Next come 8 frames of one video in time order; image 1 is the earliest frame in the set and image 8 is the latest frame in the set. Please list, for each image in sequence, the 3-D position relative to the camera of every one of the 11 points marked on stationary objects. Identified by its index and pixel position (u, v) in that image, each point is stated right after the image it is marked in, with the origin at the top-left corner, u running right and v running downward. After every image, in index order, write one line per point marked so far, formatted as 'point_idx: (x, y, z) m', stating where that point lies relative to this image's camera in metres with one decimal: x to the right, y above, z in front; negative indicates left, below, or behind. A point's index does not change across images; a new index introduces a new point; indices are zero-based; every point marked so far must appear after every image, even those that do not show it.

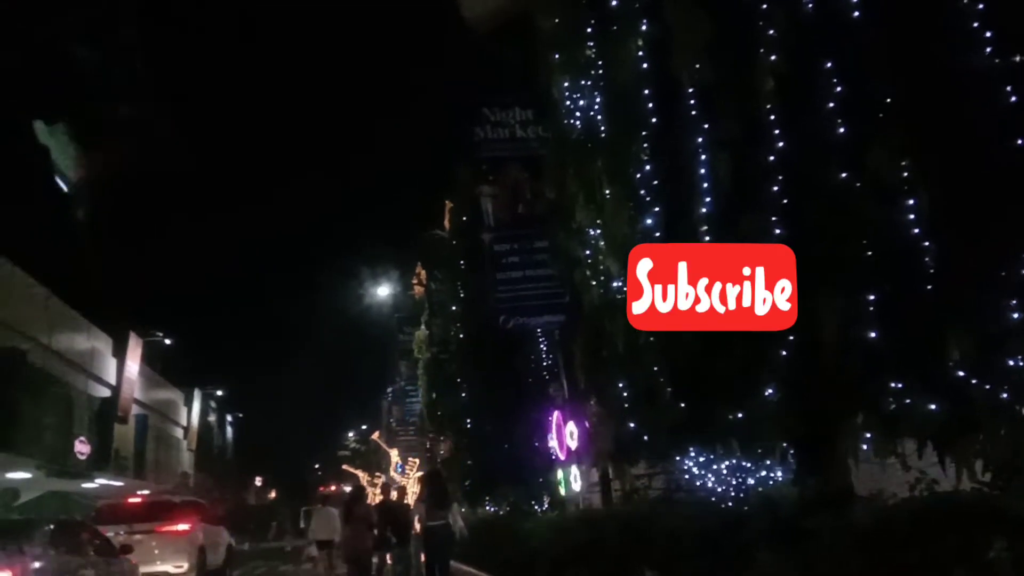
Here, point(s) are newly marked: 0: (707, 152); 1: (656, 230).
0: (+1.8, +1.3, +10.6) m
1: (+1.4, +0.6, +11.0) m
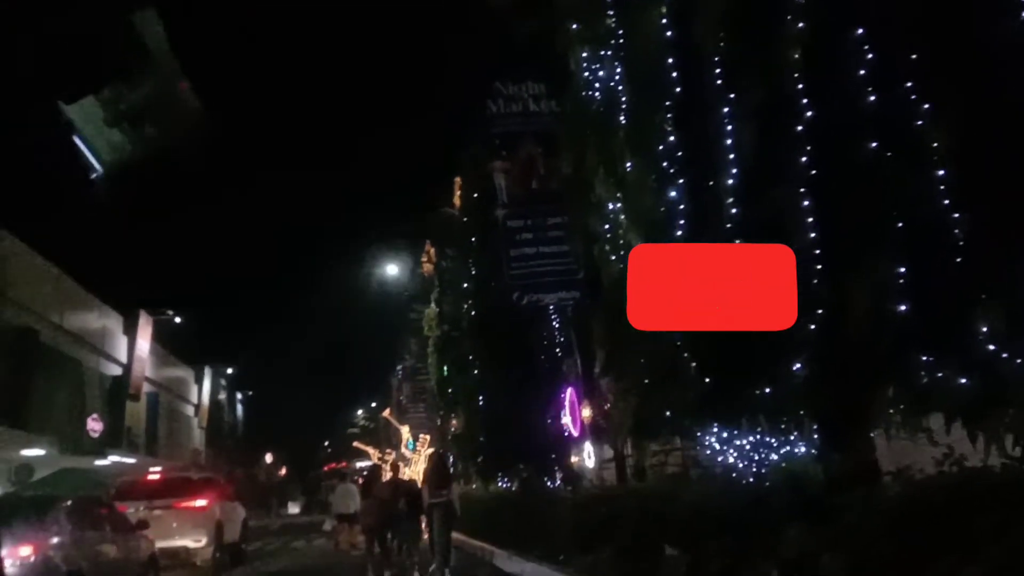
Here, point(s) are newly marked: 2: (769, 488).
0: (+2.0, +1.5, +10.4) m
1: (+1.6, +0.8, +10.8) m
2: (+2.3, -1.8, +10.4) m
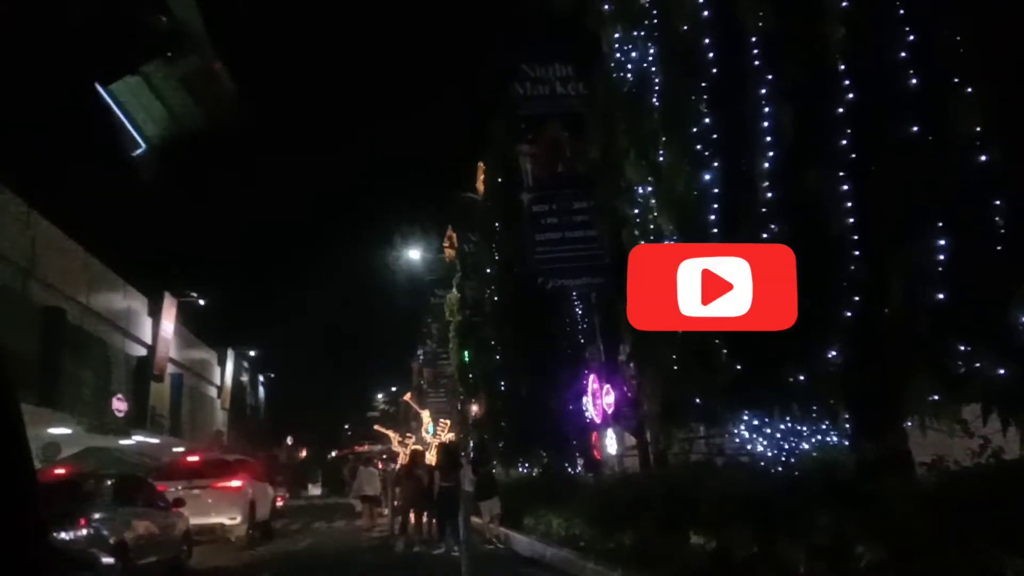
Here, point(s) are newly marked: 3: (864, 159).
0: (+2.3, +1.6, +10.2) m
1: (+1.9, +1.0, +10.6) m
2: (+2.6, -1.7, +10.3) m
3: (+3.0, +1.1, +9.7) m
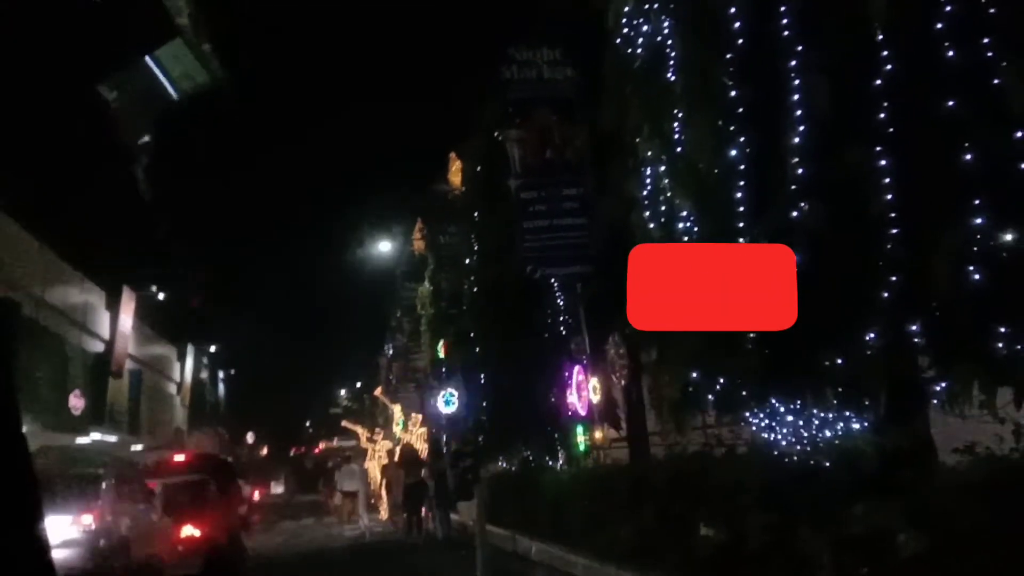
0: (+2.5, +1.8, +9.8) m
1: (+2.0, +1.1, +10.2) m
2: (+2.7, -1.5, +9.9) m
3: (+3.2, +1.3, +9.3) m
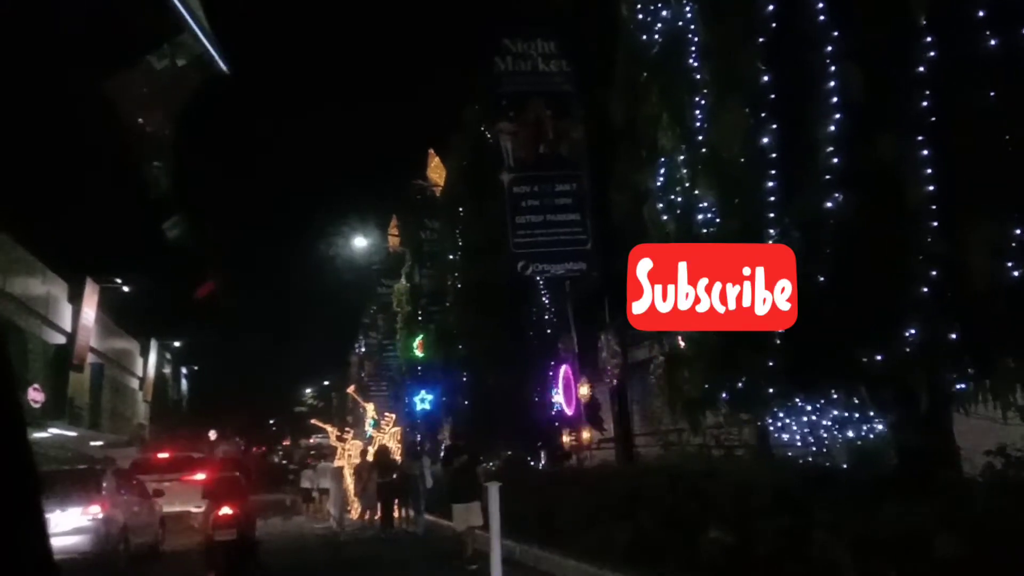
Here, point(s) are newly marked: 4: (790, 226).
0: (+2.7, +1.8, +9.4) m
1: (+2.2, +1.2, +9.8) m
2: (+2.9, -1.5, +9.5) m
3: (+3.4, +1.3, +9.0) m
4: (+2.4, +0.5, +9.7) m
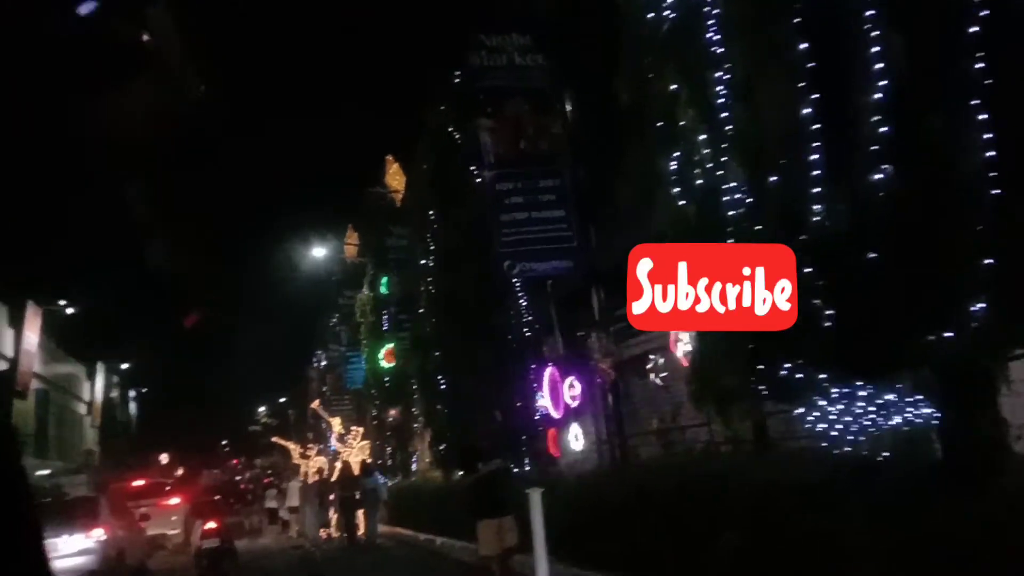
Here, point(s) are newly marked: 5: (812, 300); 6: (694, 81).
0: (+2.9, +2.0, +8.9) m
1: (+2.4, +1.3, +9.3) m
2: (+3.2, -1.3, +9.0) m
3: (+3.6, +1.5, +8.5) m
4: (+2.6, +0.7, +9.2) m
5: (+2.5, -0.1, +9.4) m
6: (+1.7, +2.0, +10.8) m
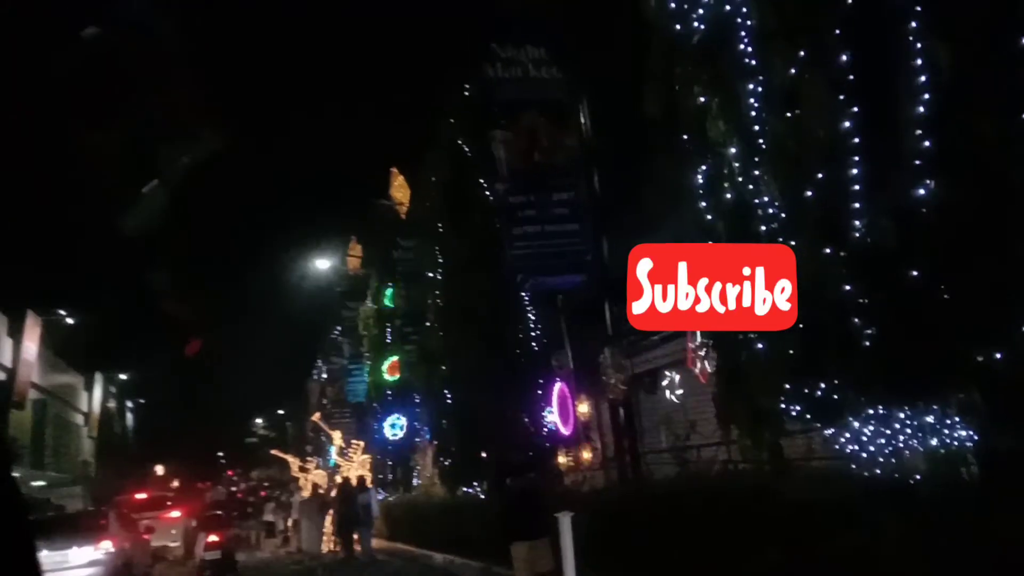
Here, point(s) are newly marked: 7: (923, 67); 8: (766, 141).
0: (+3.1, +1.9, +8.7) m
1: (+2.7, +1.2, +9.1) m
2: (+3.4, -1.4, +8.7) m
3: (+3.9, +1.4, +8.3) m
4: (+2.8, +0.5, +8.9) m
5: (+2.7, -0.3, +9.2) m
6: (+2.0, +1.8, +10.6) m
7: (+3.1, +1.7, +8.6) m
8: (+2.2, +1.3, +9.9) m
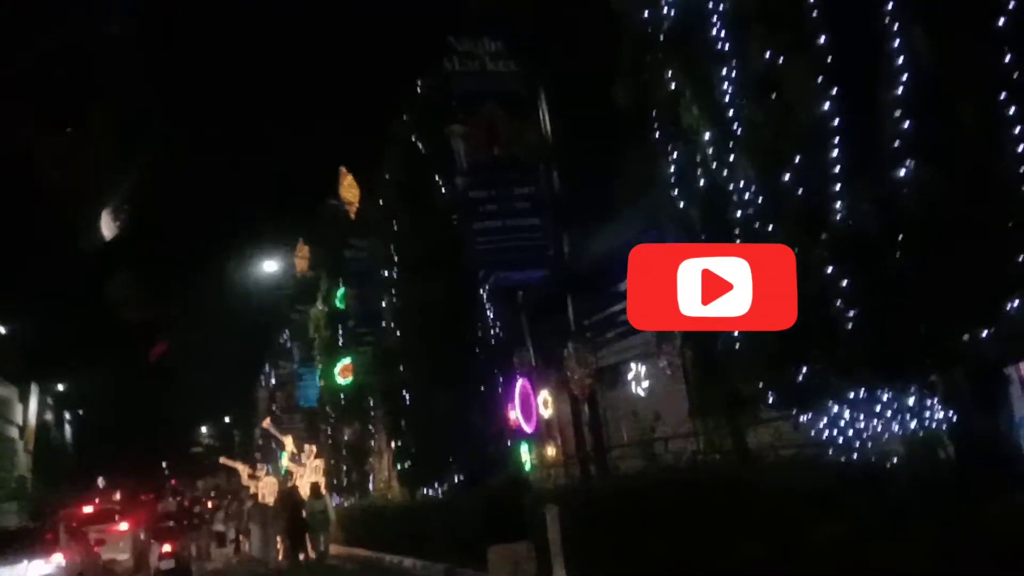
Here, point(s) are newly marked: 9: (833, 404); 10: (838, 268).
0: (+3.0, +2.0, +8.7) m
1: (+2.5, +1.3, +9.1) m
2: (+3.3, -1.3, +8.8) m
3: (+3.7, +1.5, +8.4) m
4: (+2.7, +0.7, +8.9) m
5: (+2.6, -0.1, +9.2) m
6: (+1.7, +1.9, +10.6) m
7: (+3.0, +1.8, +8.7) m
8: (+2.0, +1.4, +10.0) m
9: (+2.8, -0.8, +9.7) m
10: (+2.6, +0.2, +9.1) m
